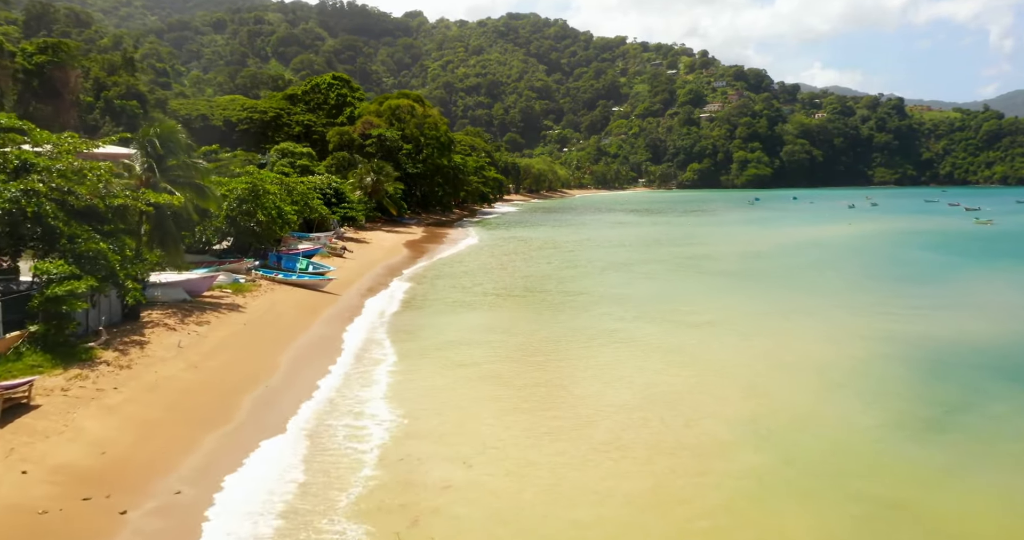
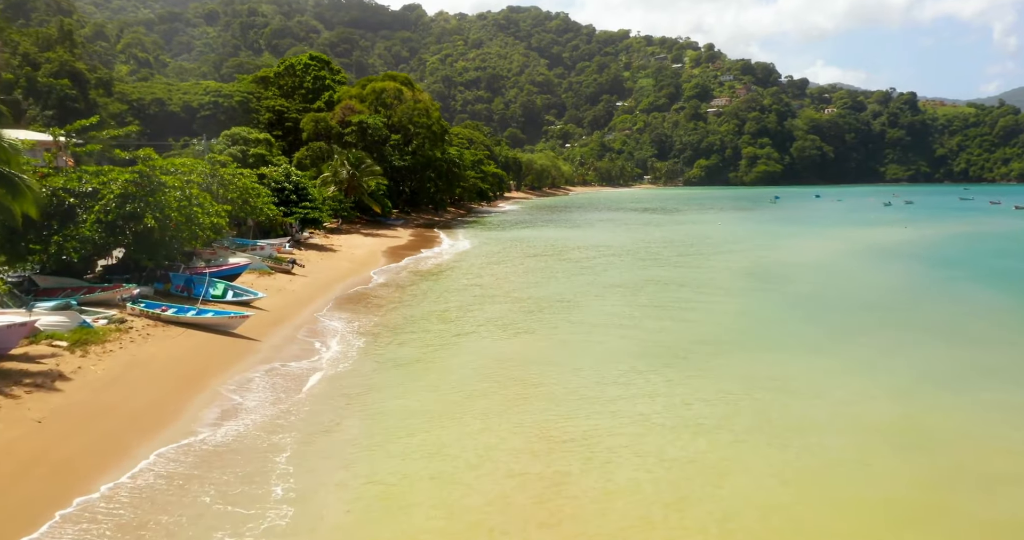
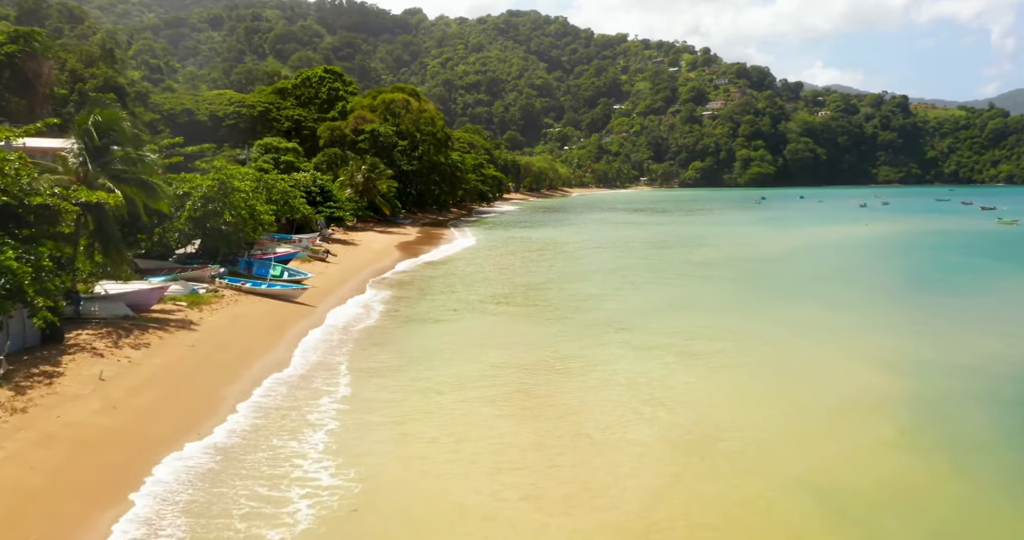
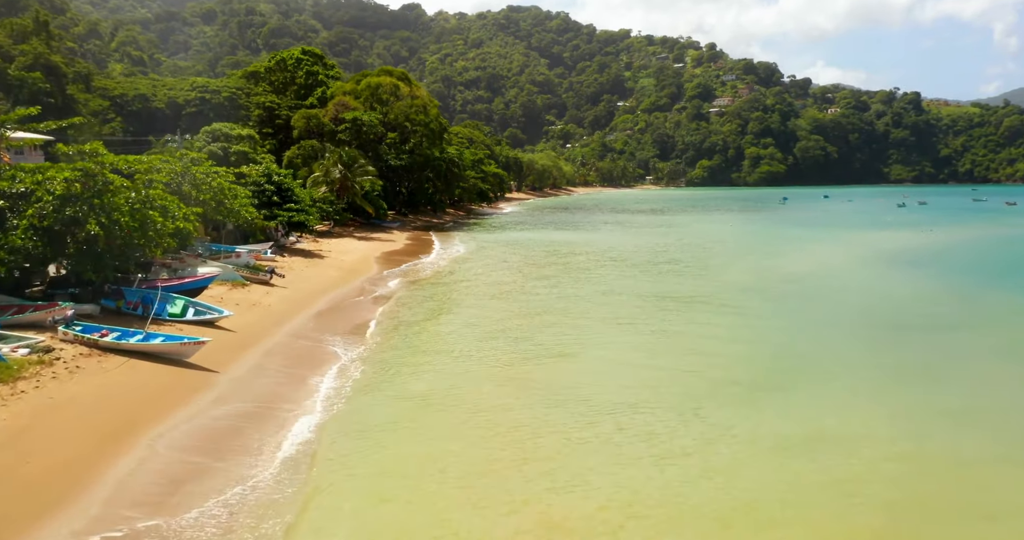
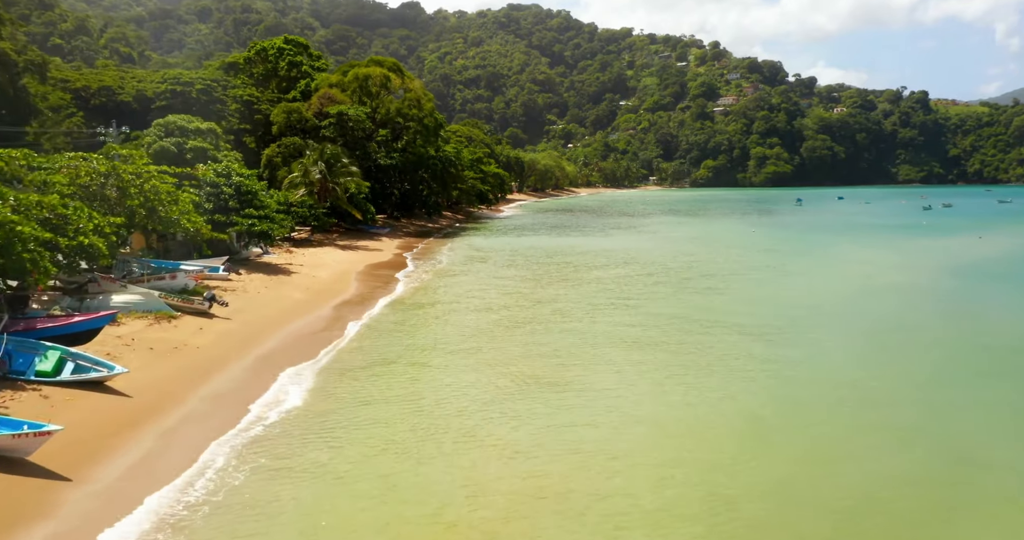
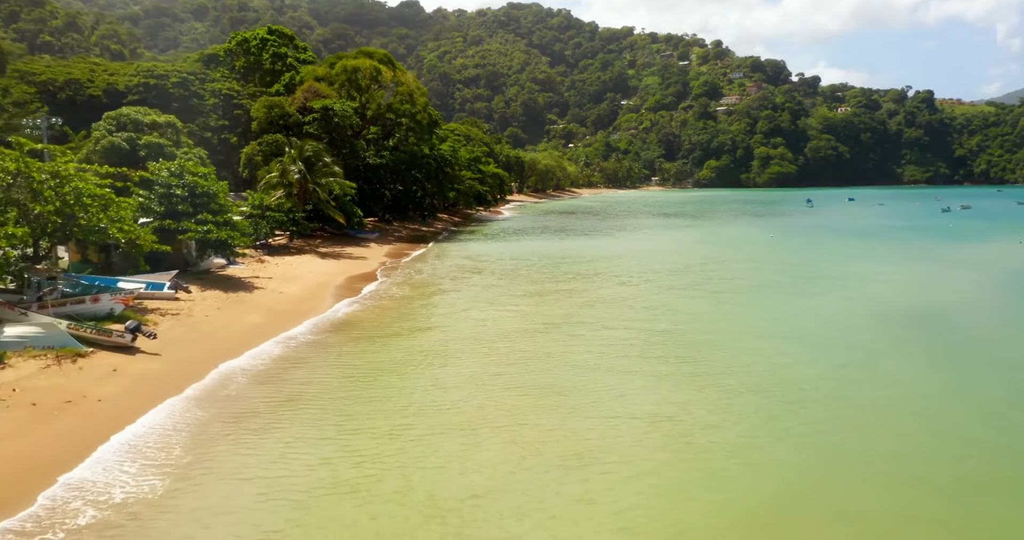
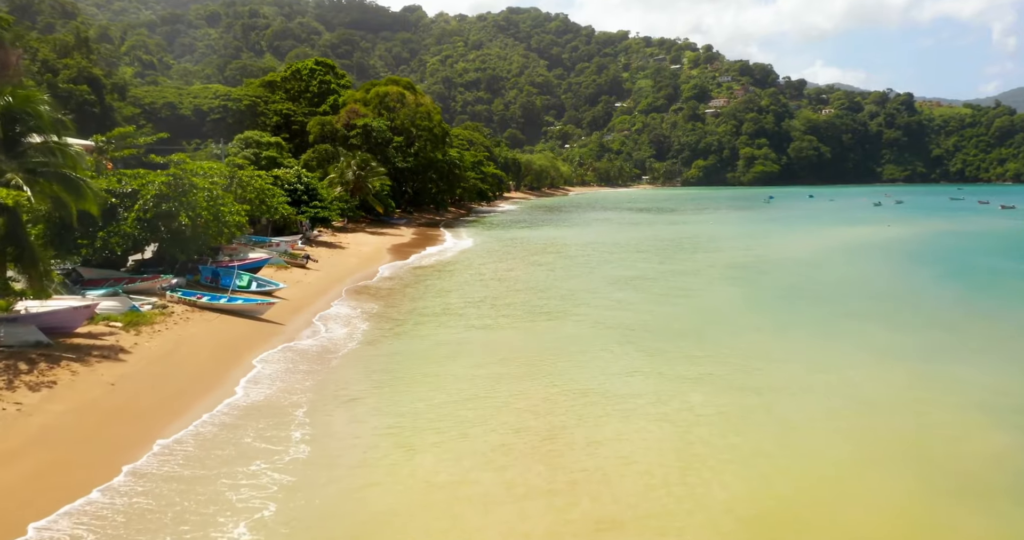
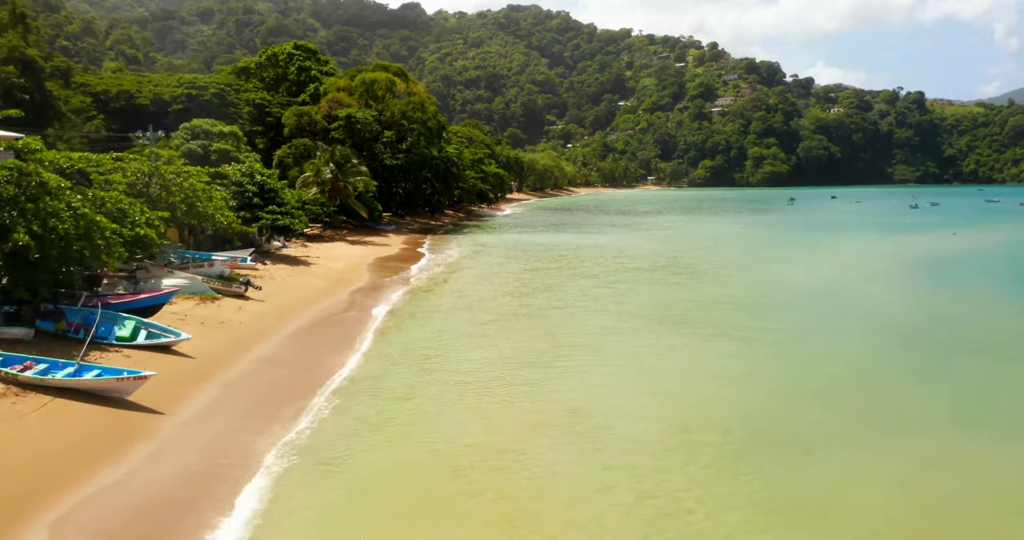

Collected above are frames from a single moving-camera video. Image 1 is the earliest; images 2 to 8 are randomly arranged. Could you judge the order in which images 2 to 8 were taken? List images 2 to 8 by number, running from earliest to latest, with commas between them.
3, 7, 2, 4, 8, 5, 6
